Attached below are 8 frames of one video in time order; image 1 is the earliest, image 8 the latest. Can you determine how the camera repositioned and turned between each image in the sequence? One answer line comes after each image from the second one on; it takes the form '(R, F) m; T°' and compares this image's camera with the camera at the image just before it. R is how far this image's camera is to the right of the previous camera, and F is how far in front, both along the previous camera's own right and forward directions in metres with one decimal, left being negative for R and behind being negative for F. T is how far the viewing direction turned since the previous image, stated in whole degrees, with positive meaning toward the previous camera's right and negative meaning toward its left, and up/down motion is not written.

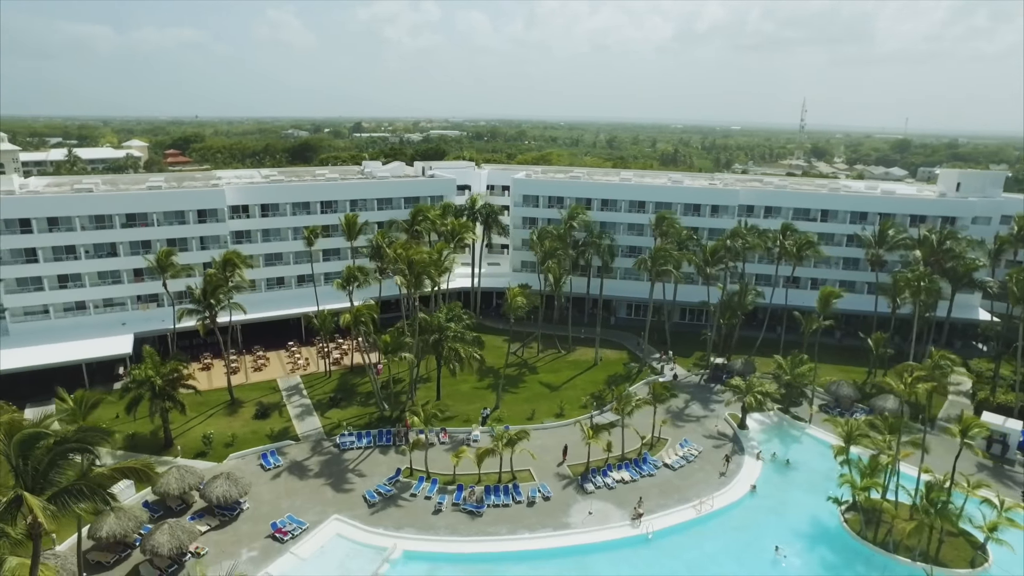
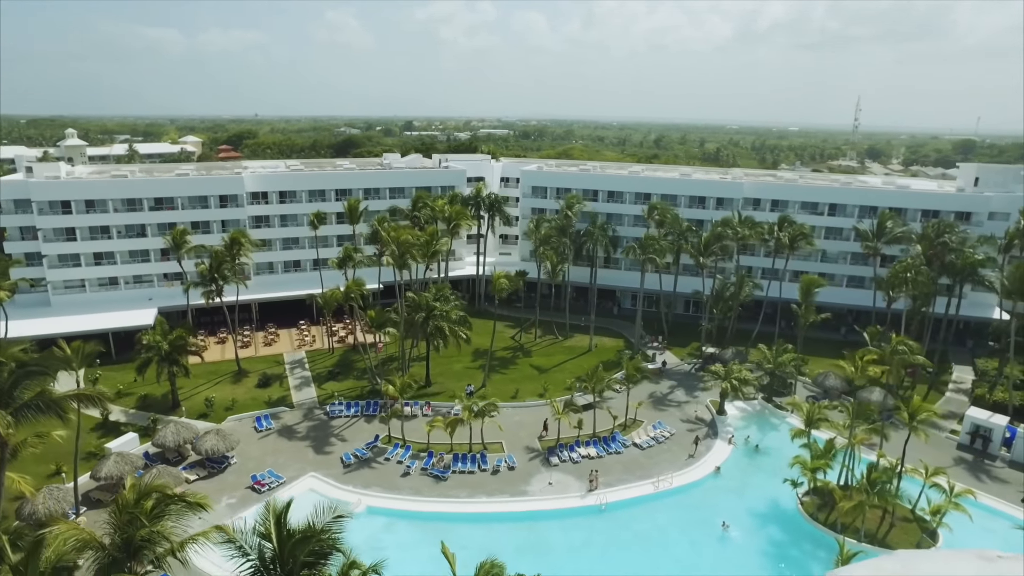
(+4.3, -1.5) m; -5°
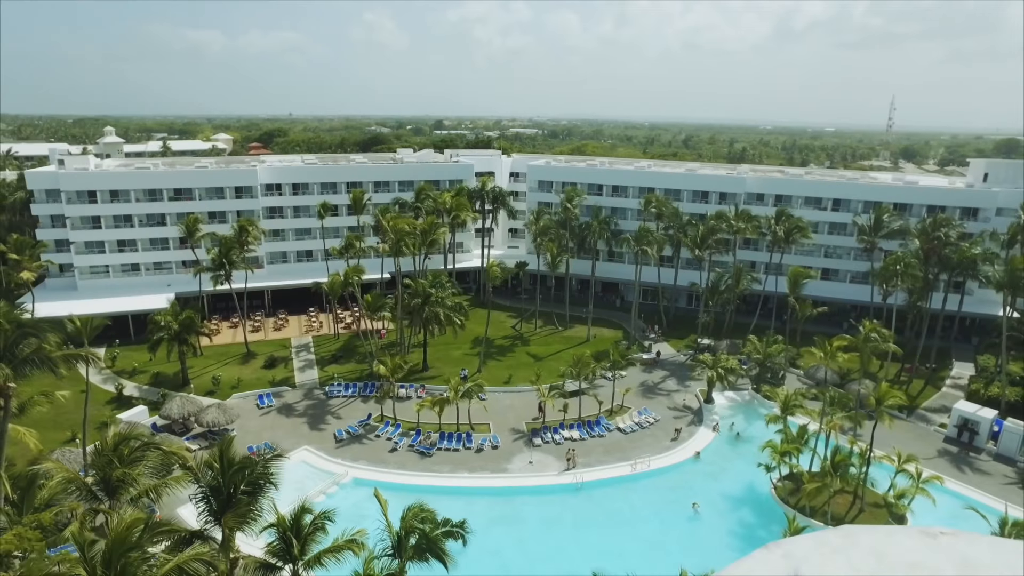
(+2.5, -1.2) m; -3°
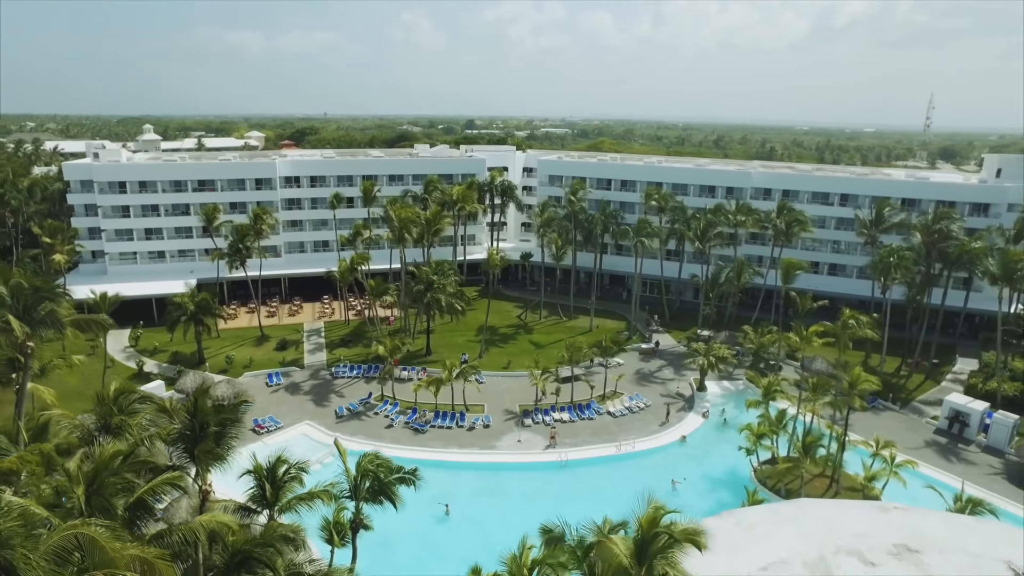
(+2.2, -1.4) m; -3°
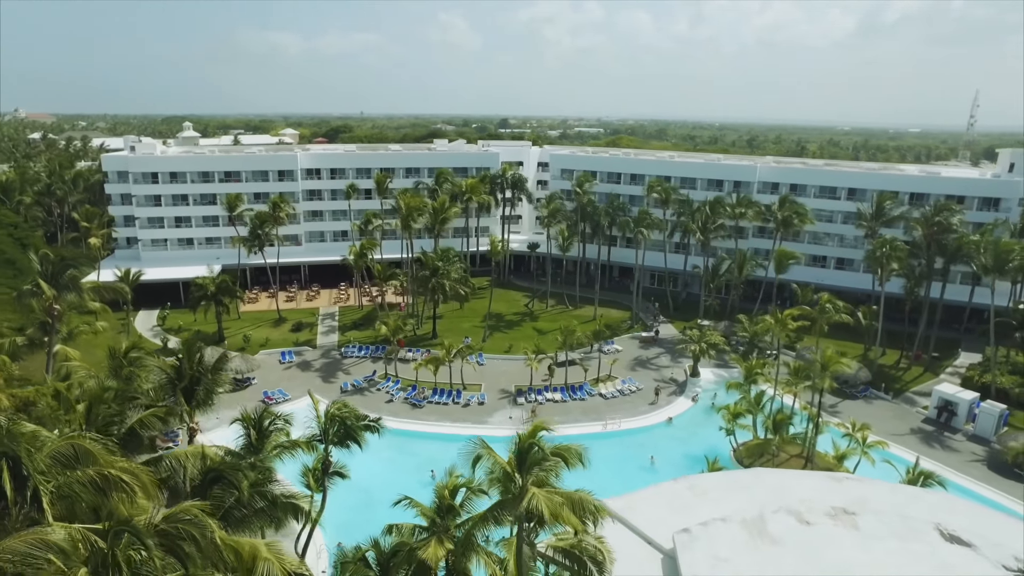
(+2.3, -1.7) m; -3°
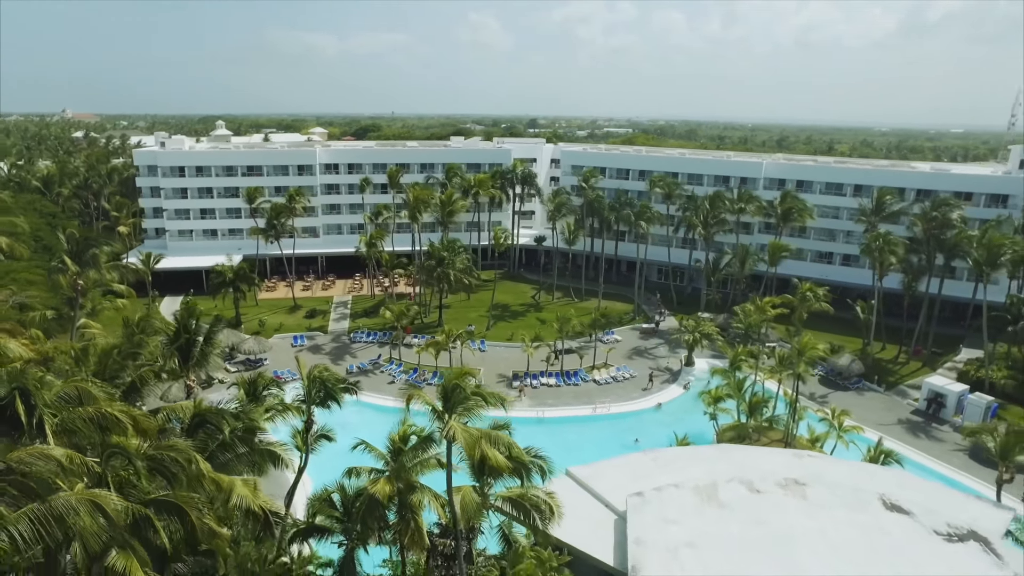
(+2.0, -1.6) m; -3°
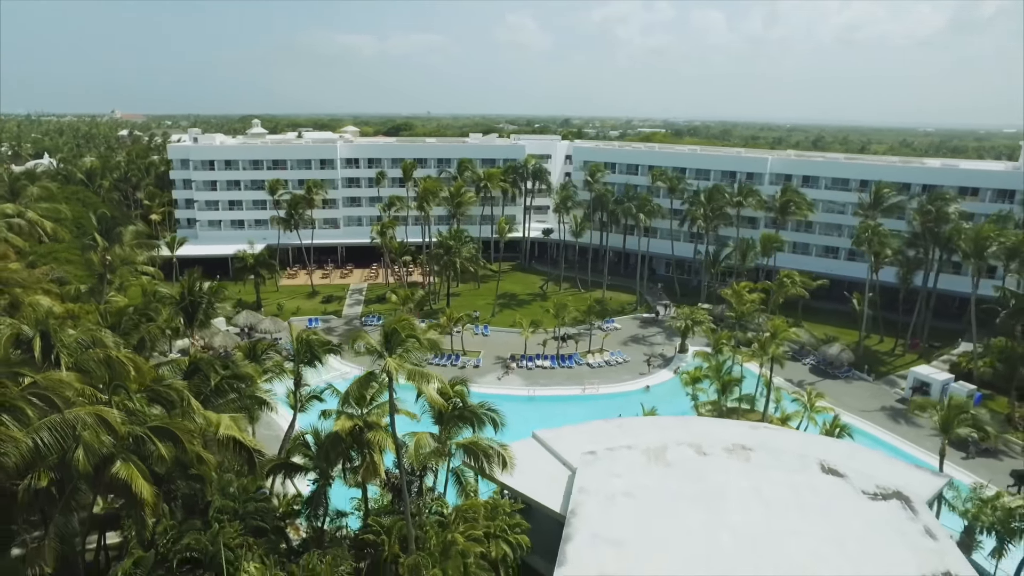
(+2.4, -2.0) m; -3°
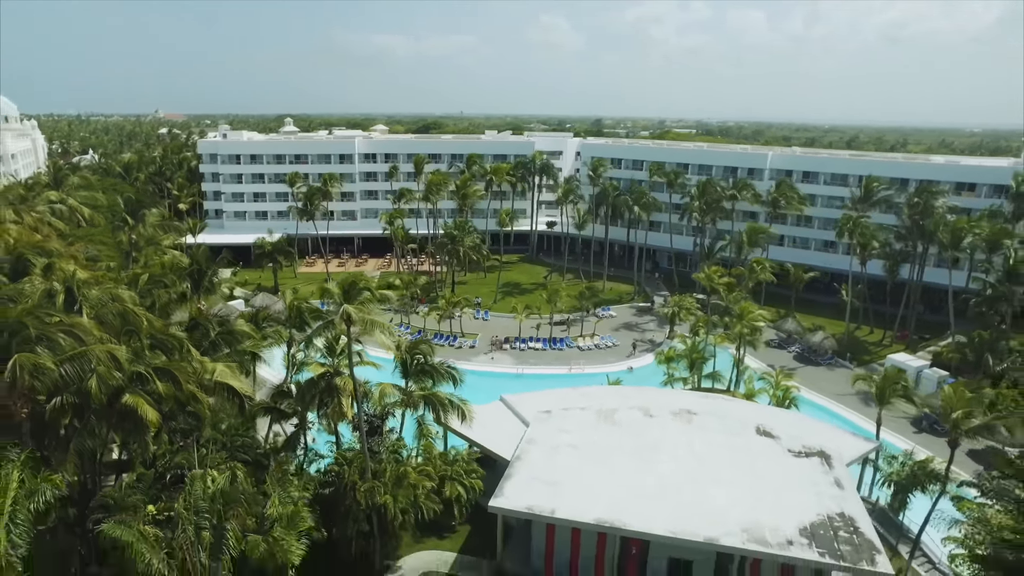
(+2.7, -2.5) m; -3°
